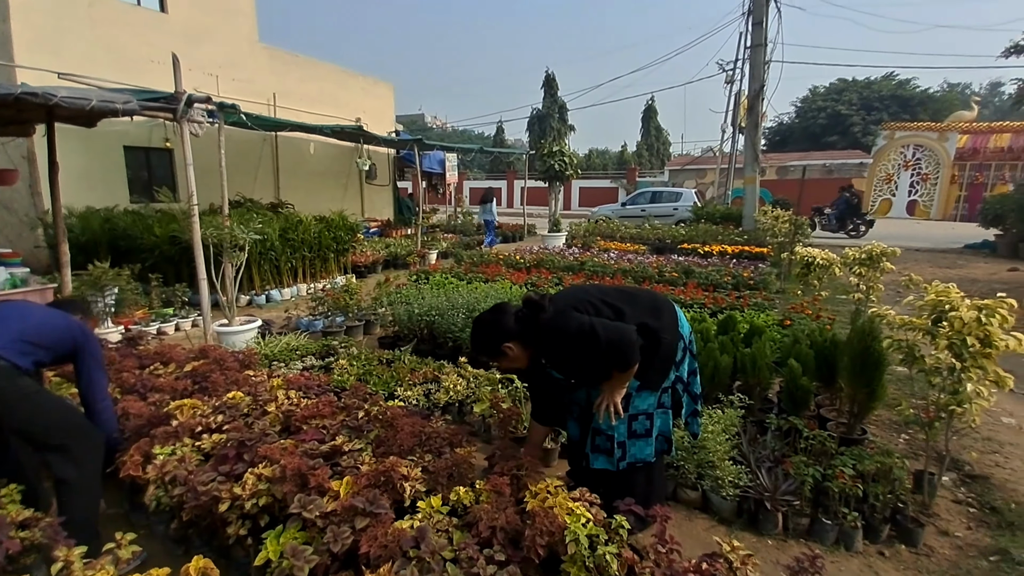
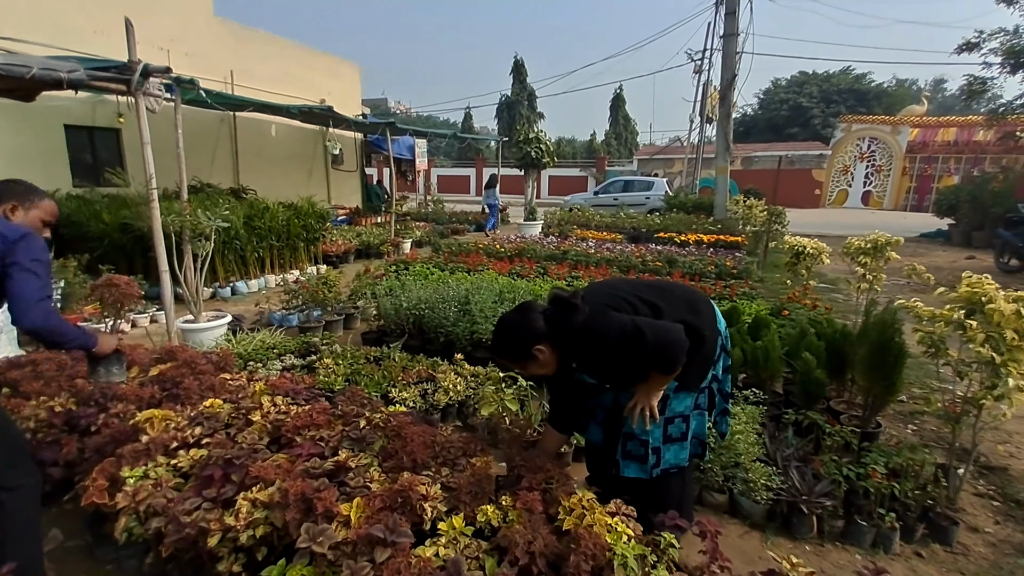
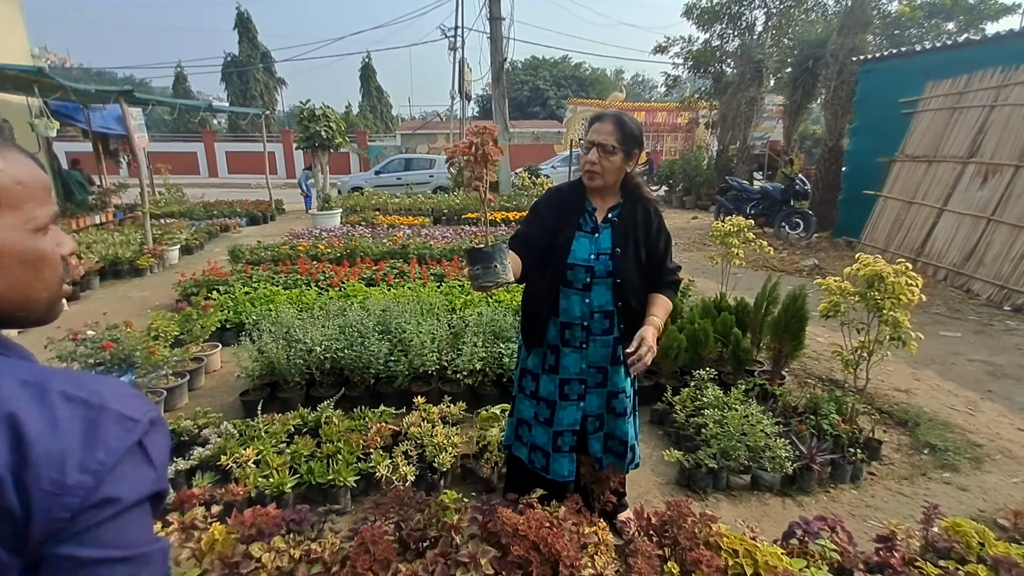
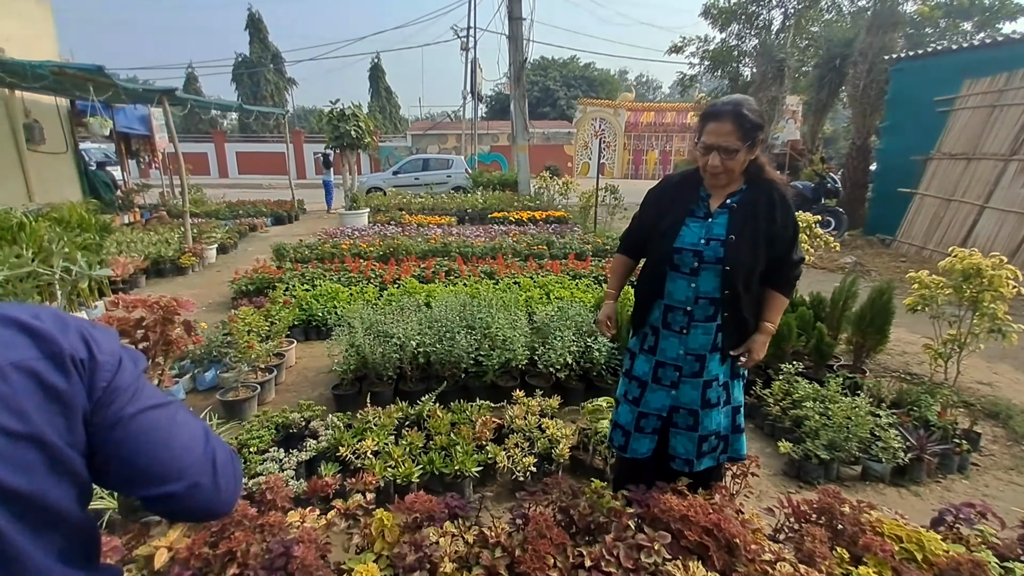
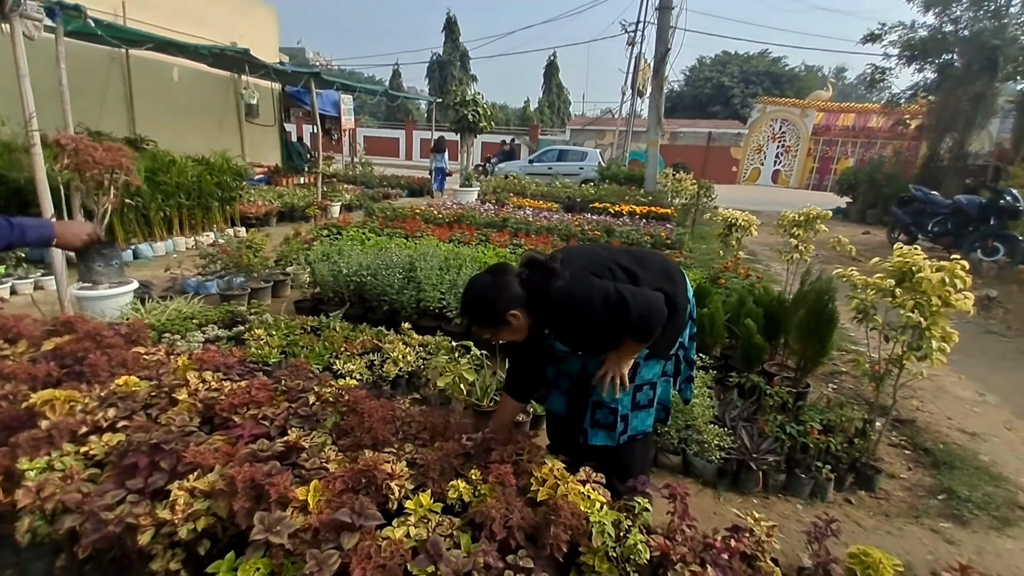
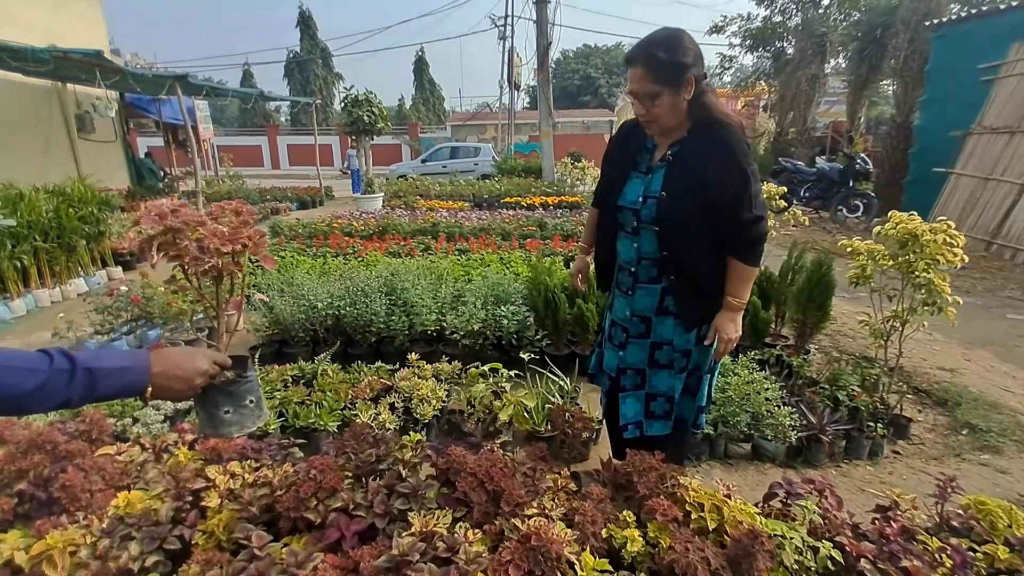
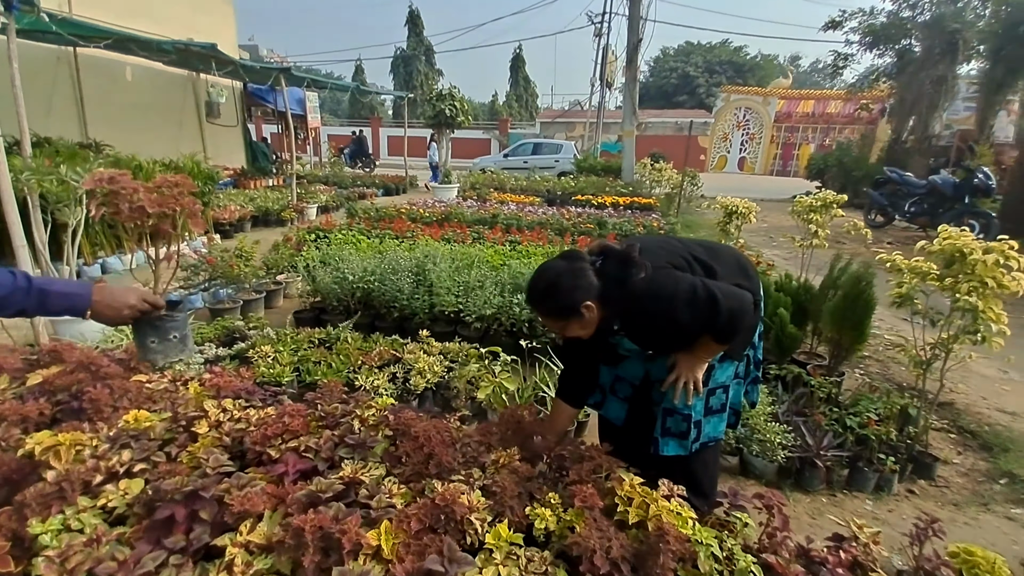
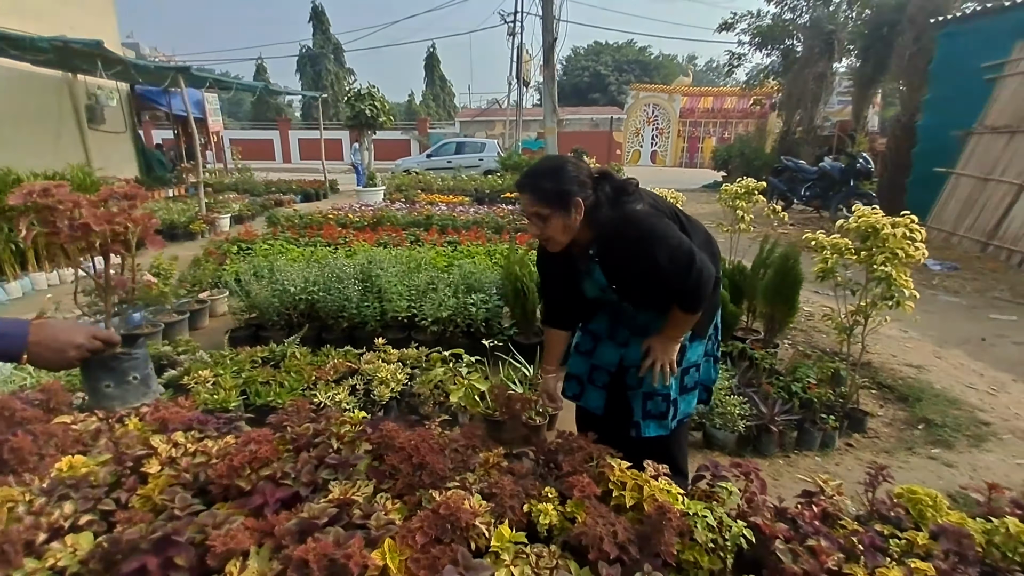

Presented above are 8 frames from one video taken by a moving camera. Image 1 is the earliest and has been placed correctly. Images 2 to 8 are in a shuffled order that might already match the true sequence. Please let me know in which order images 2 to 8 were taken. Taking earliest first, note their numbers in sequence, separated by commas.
2, 5, 7, 8, 6, 3, 4
